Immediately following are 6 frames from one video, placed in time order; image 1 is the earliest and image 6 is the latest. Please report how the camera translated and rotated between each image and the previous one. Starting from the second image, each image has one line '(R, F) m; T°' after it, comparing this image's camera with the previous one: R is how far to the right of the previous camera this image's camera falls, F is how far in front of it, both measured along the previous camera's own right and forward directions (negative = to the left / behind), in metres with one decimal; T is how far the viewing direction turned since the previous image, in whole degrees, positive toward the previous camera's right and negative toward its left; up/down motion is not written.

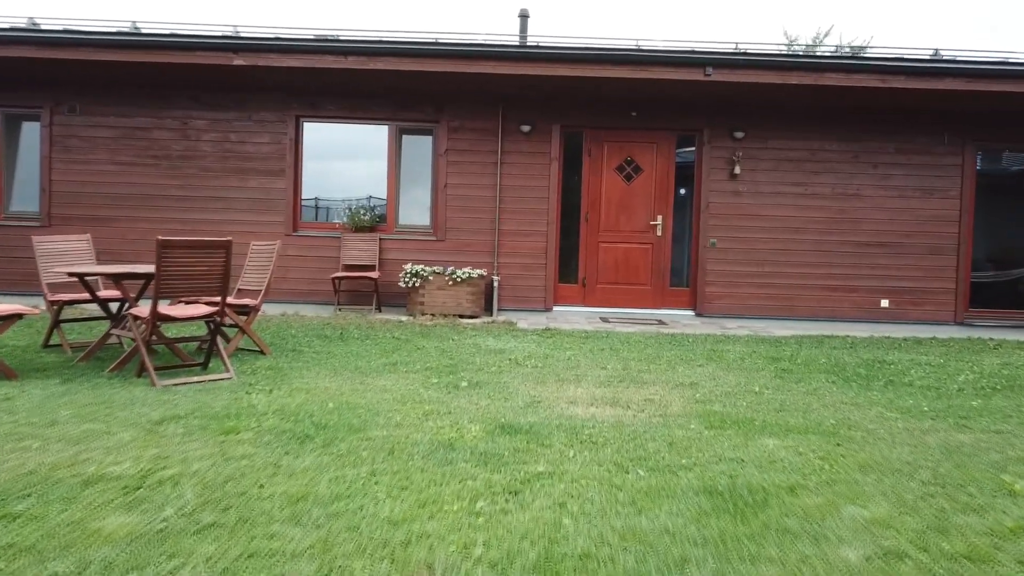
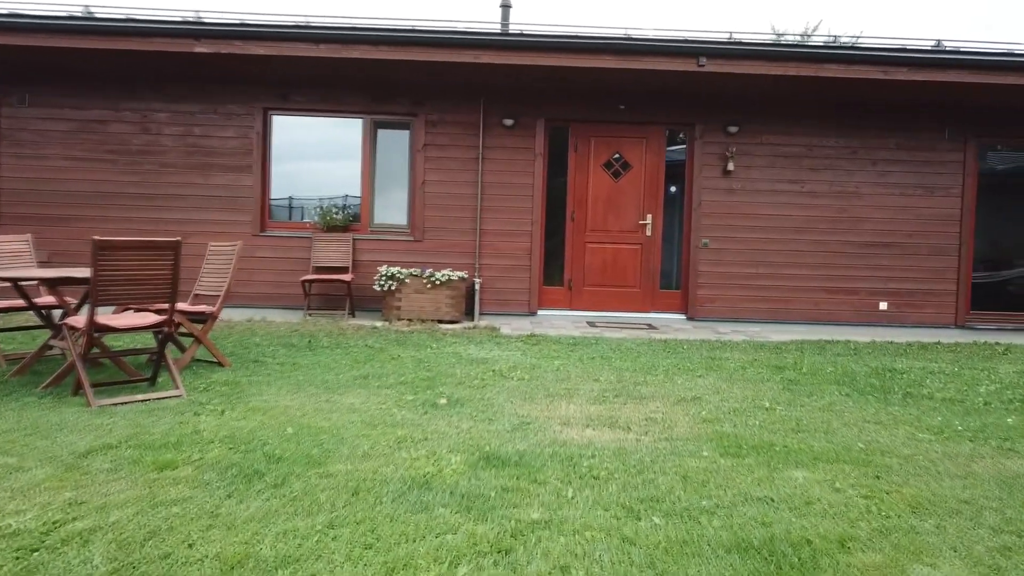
(0.0, +0.4) m; +1°
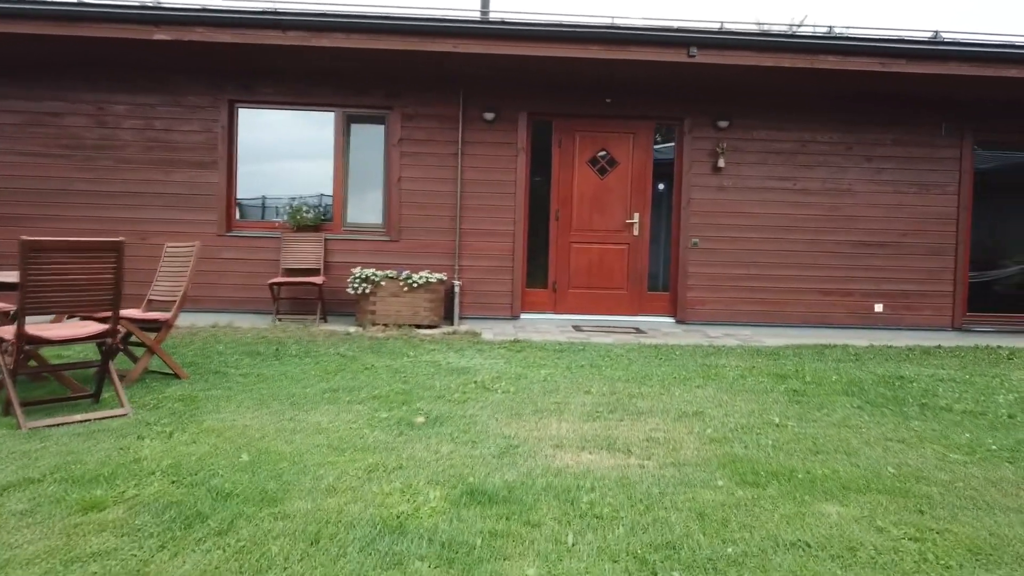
(0.0, +0.3) m; +2°
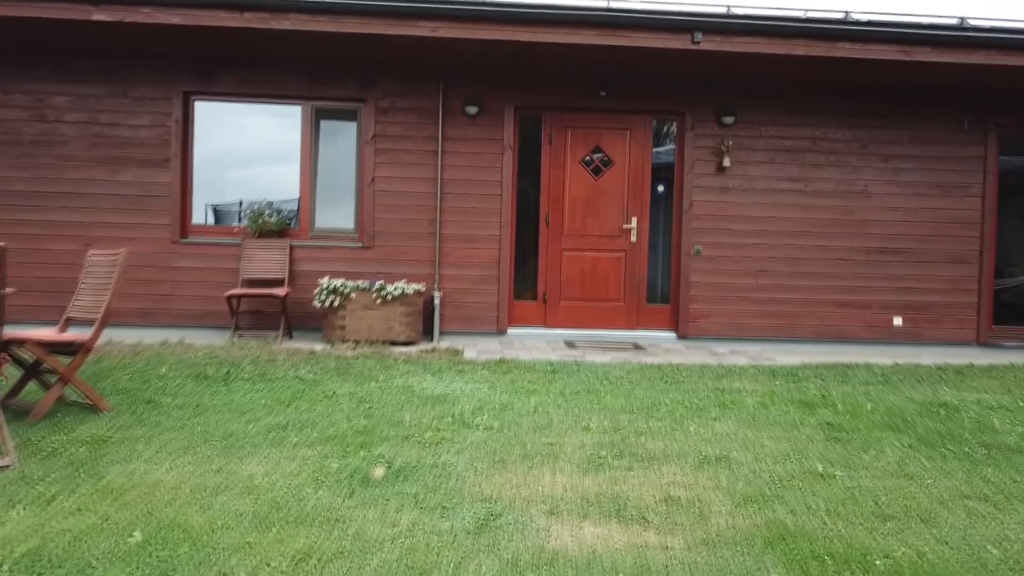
(0.0, +0.6) m; +1°
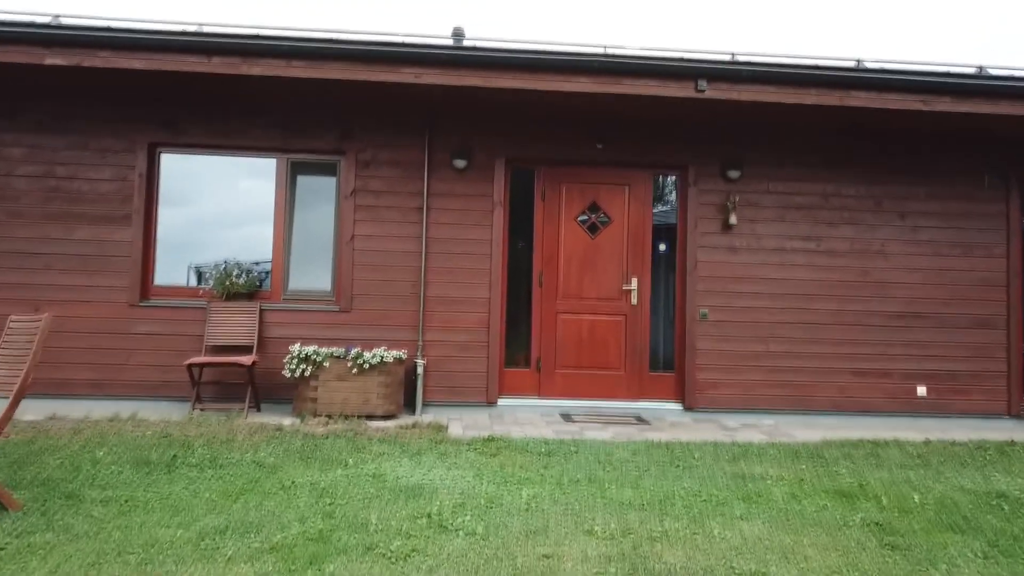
(0.0, +0.5) m; 0°
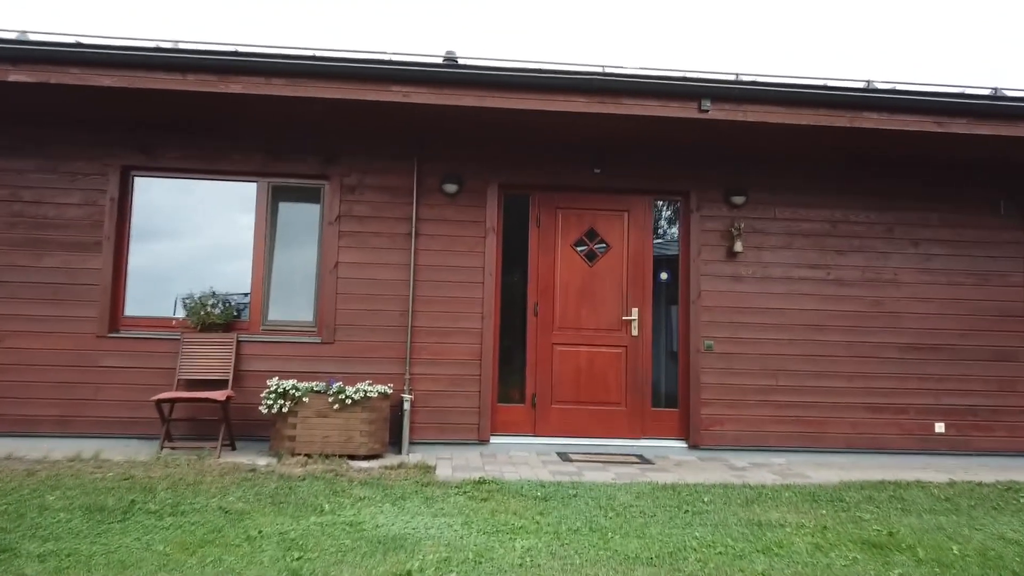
(0.0, +0.3) m; 0°
